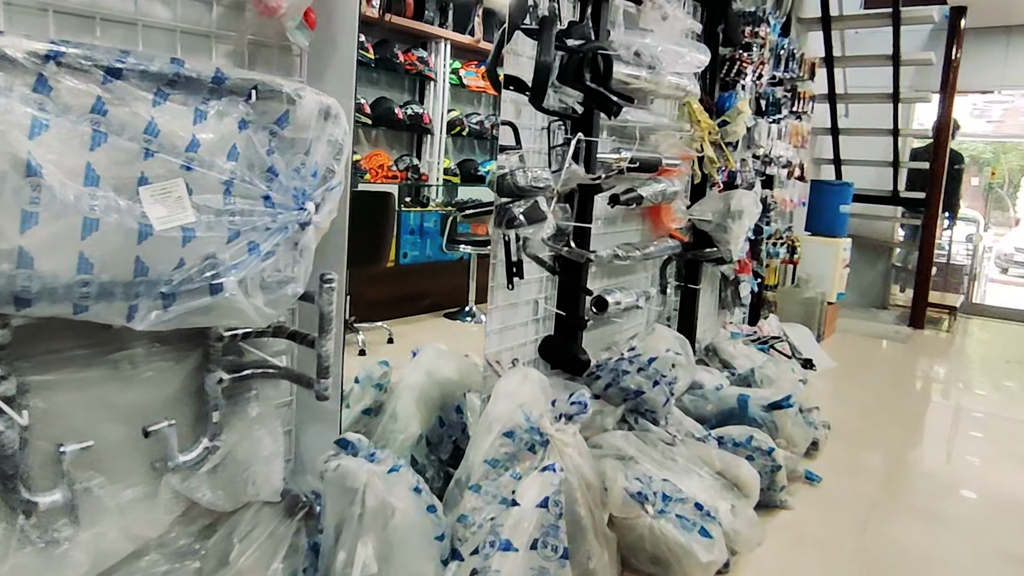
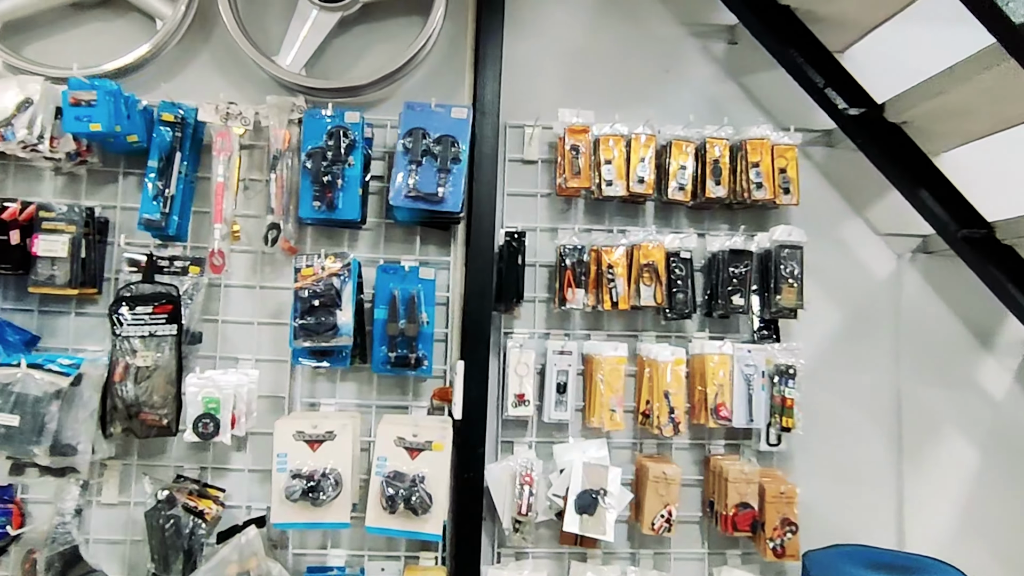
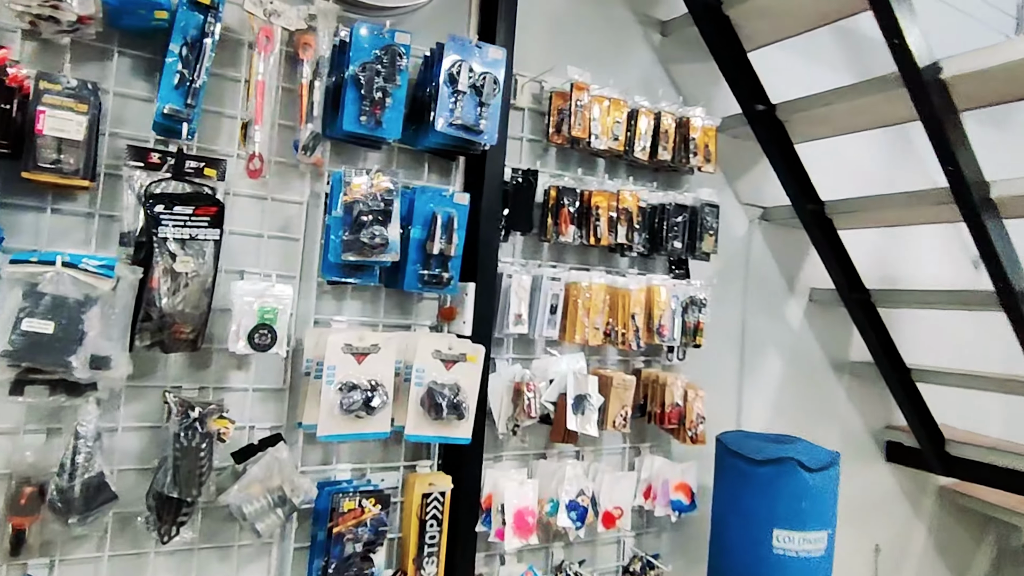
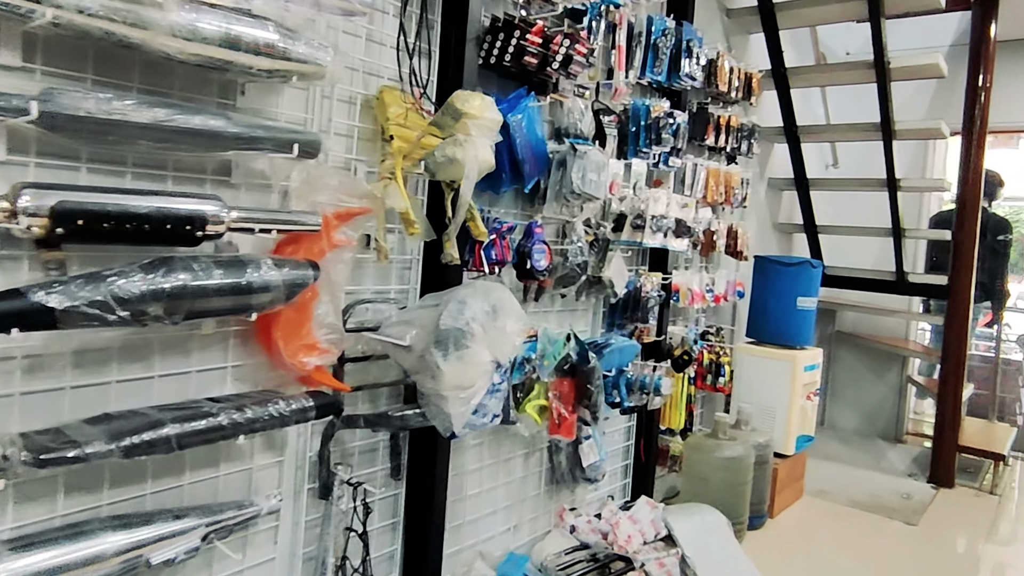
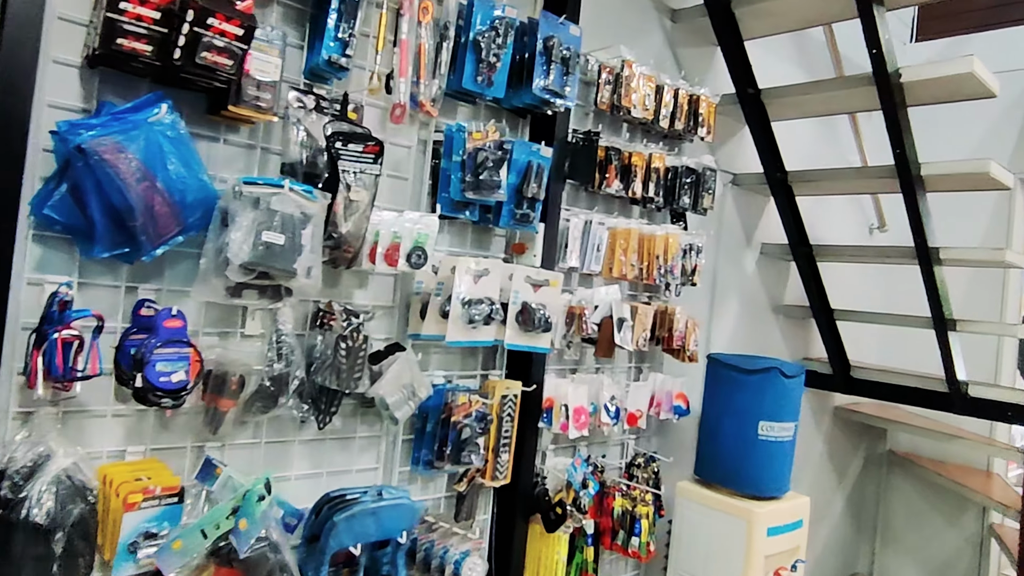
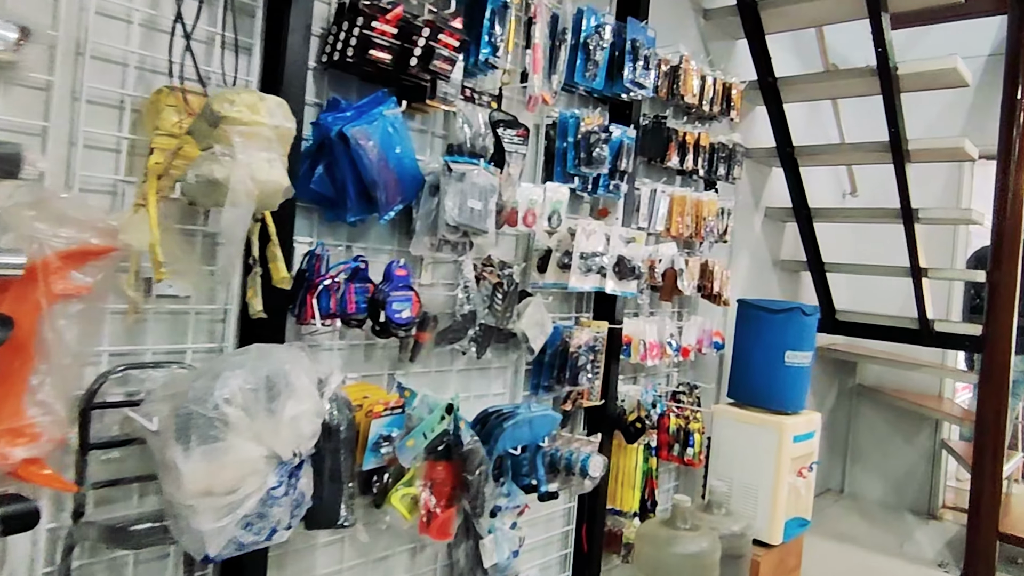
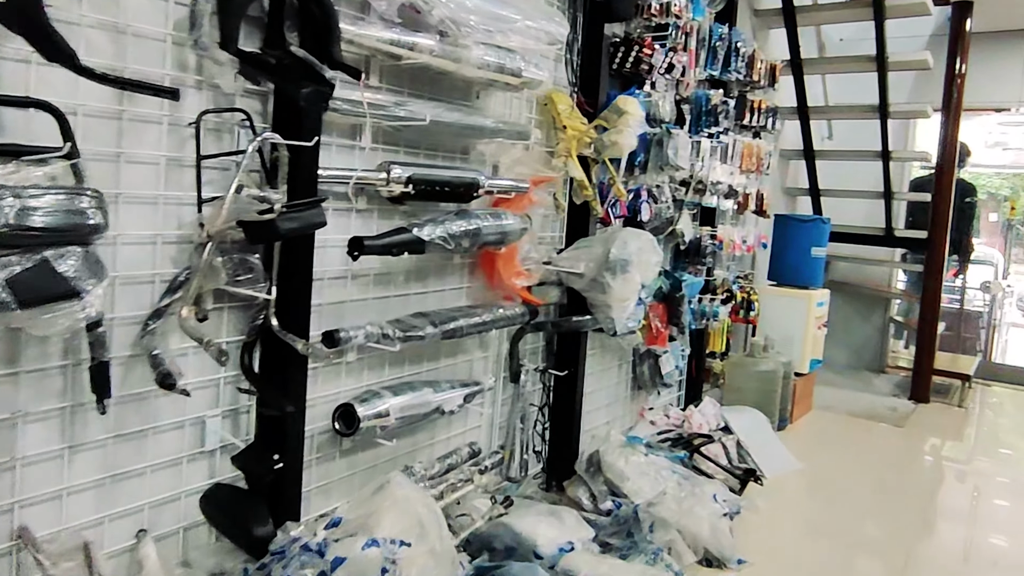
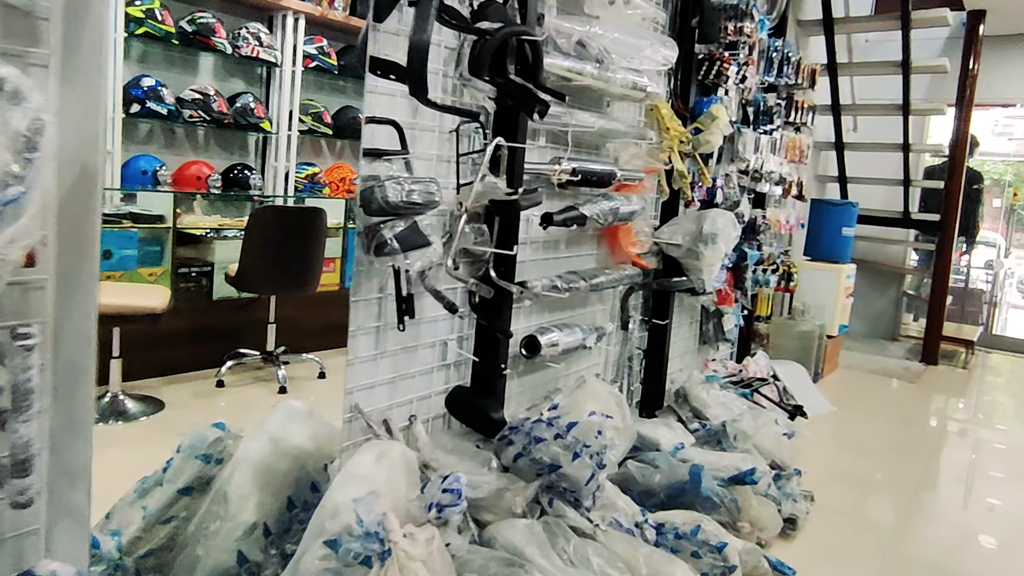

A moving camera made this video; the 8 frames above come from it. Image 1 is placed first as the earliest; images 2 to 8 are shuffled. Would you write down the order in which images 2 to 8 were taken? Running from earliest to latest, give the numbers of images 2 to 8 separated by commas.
8, 7, 4, 6, 5, 3, 2
